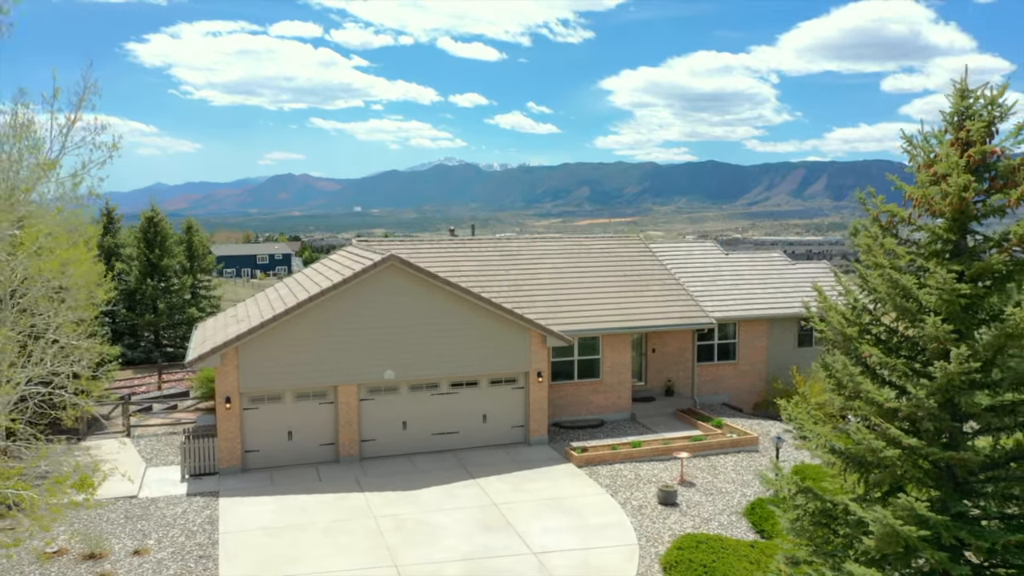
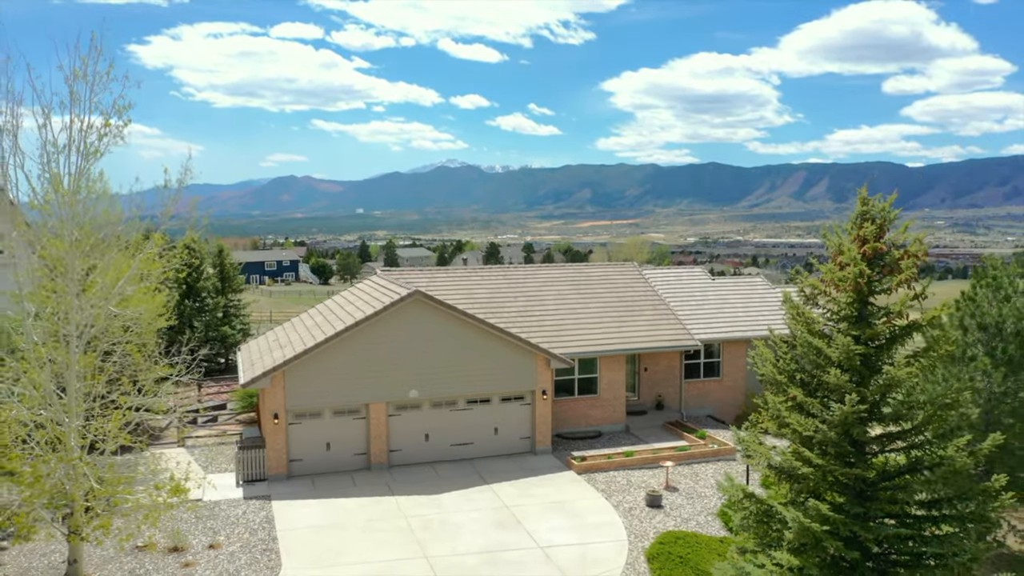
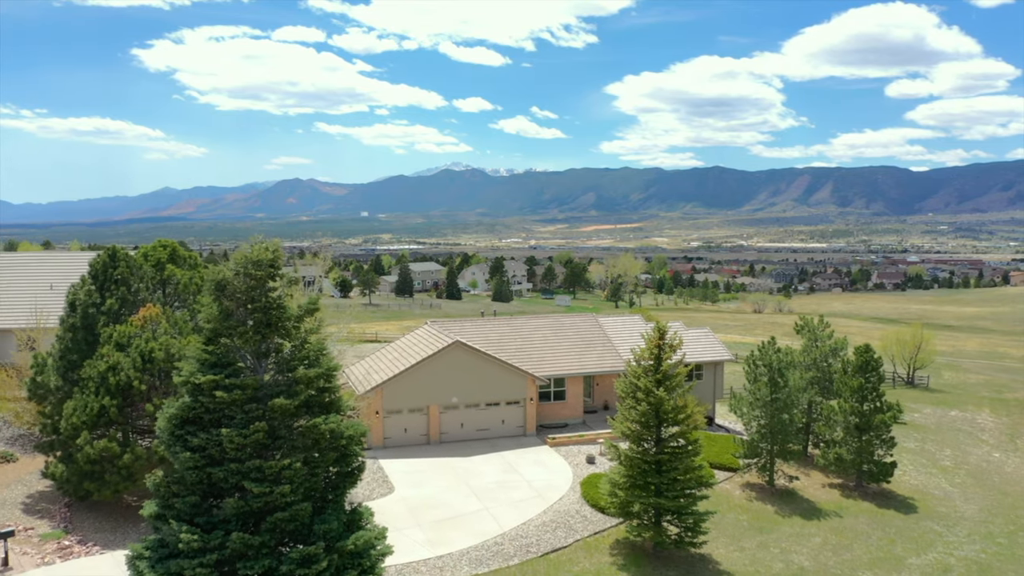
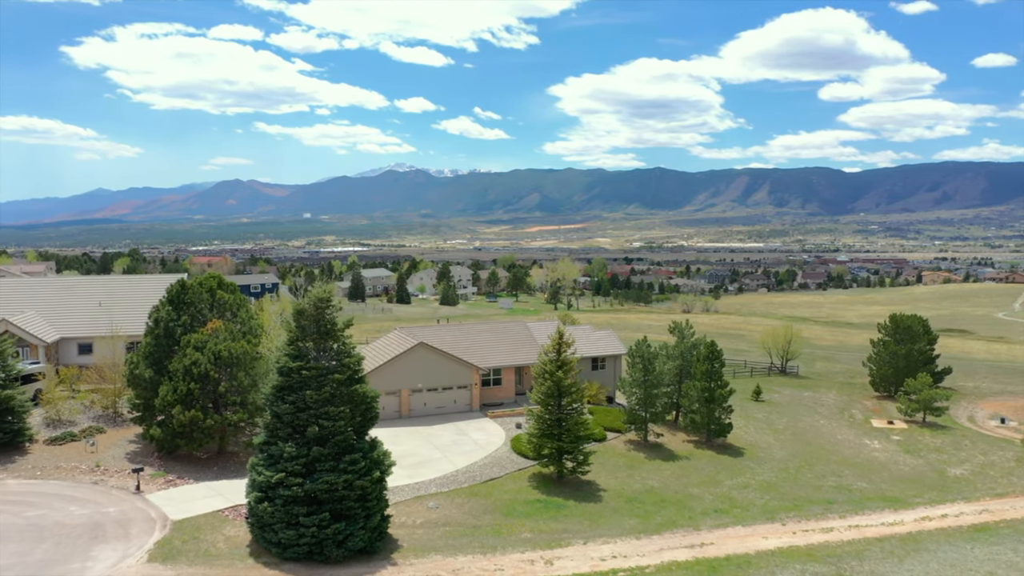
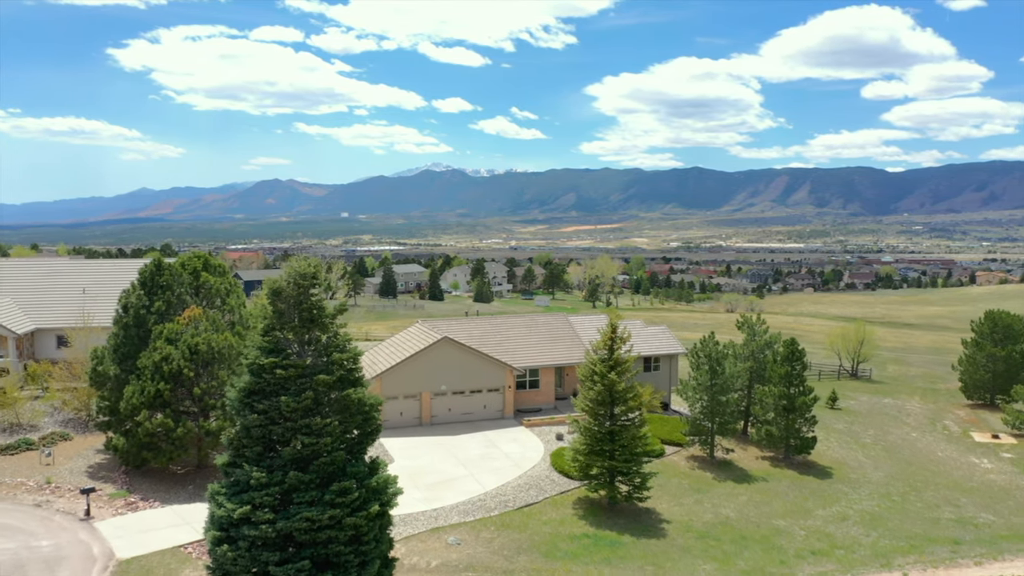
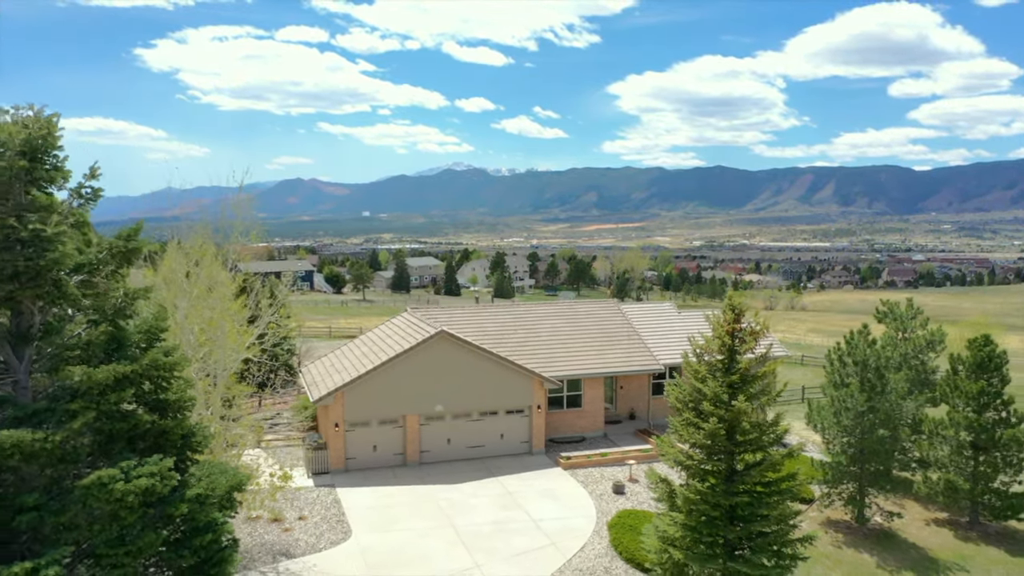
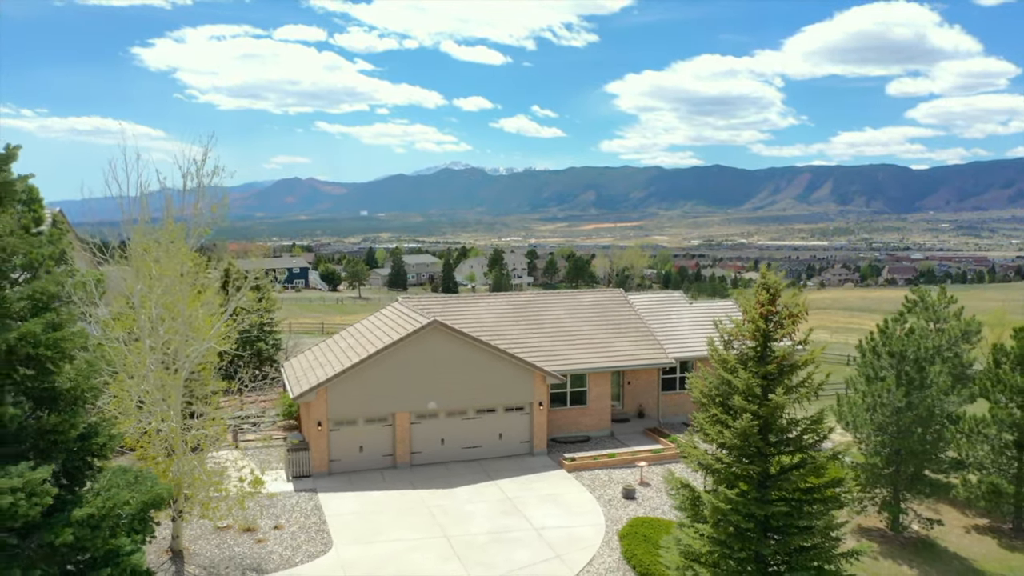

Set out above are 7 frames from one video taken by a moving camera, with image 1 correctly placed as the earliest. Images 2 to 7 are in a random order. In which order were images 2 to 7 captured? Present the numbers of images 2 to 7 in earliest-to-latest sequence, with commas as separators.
2, 7, 6, 3, 5, 4
